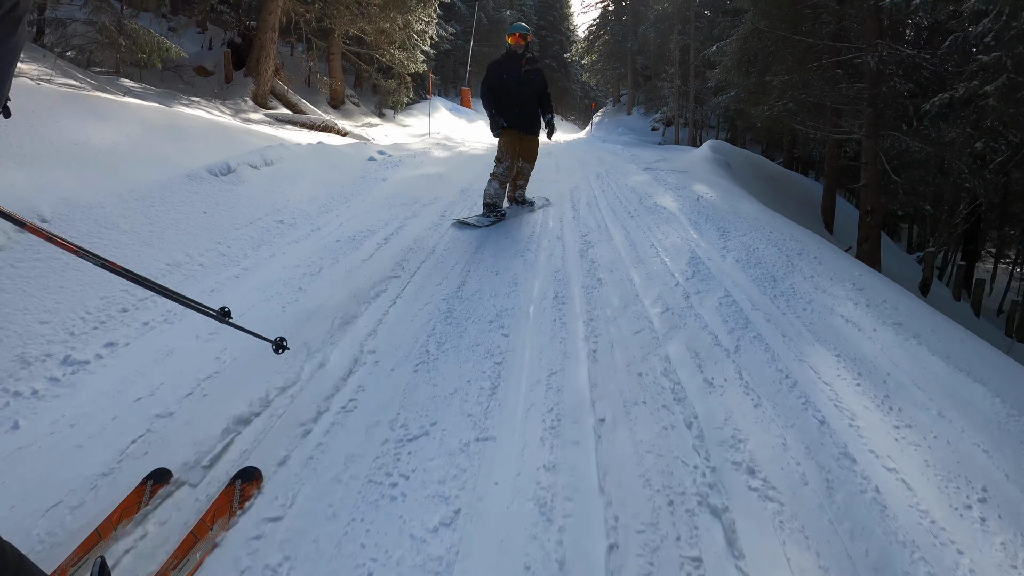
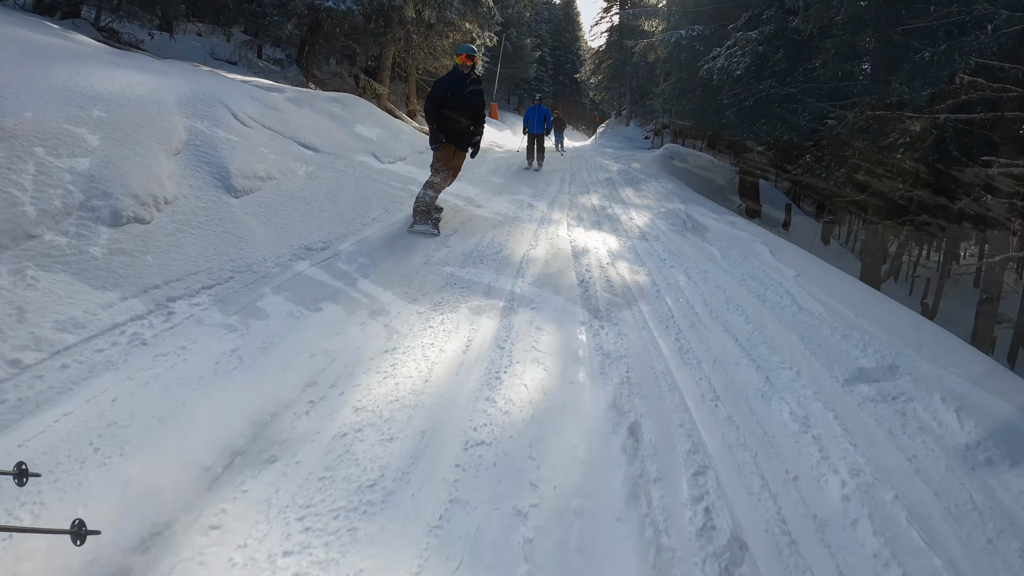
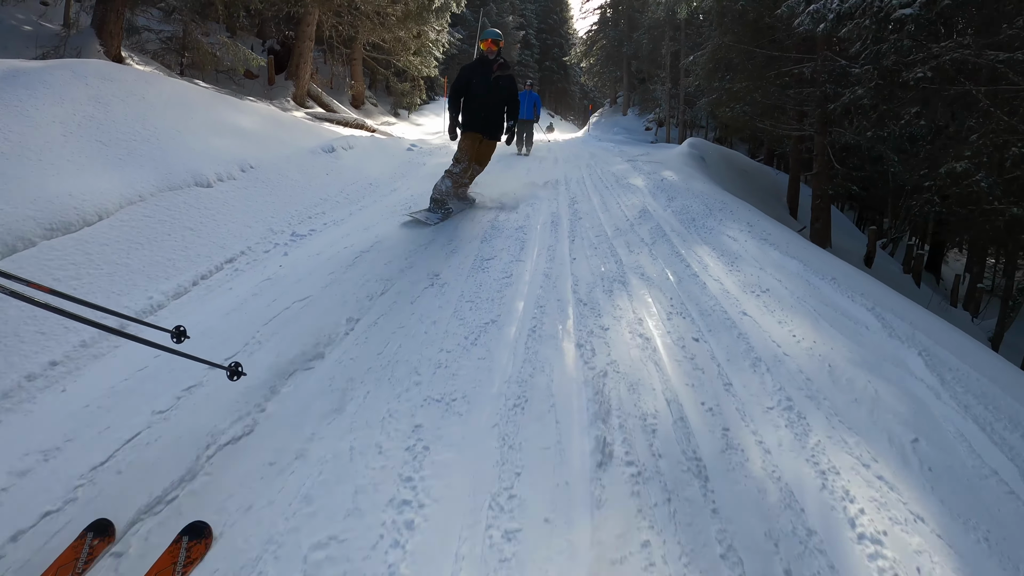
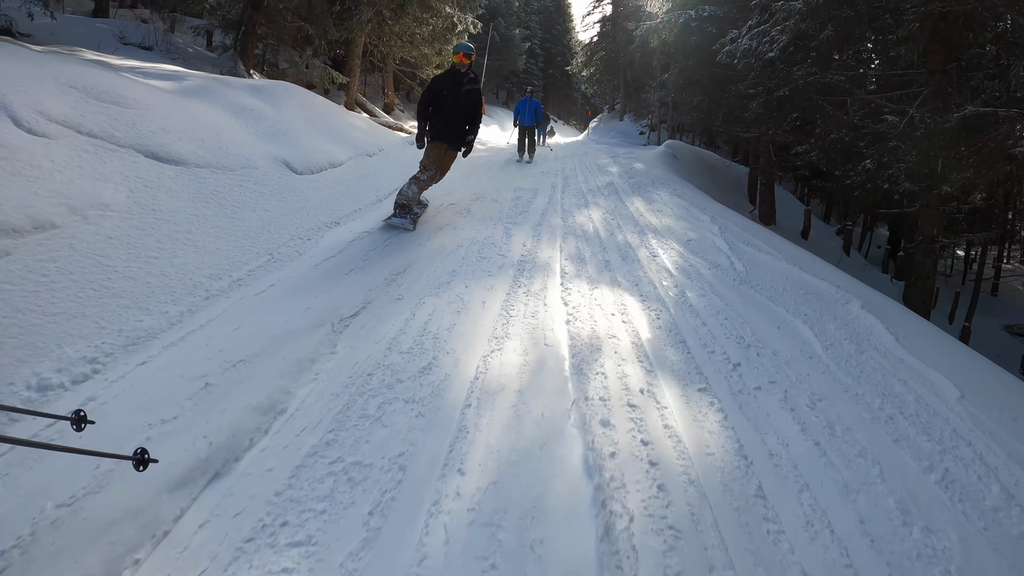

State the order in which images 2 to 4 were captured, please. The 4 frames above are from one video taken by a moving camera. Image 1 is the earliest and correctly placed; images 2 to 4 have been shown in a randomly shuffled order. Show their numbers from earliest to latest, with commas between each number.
3, 4, 2
